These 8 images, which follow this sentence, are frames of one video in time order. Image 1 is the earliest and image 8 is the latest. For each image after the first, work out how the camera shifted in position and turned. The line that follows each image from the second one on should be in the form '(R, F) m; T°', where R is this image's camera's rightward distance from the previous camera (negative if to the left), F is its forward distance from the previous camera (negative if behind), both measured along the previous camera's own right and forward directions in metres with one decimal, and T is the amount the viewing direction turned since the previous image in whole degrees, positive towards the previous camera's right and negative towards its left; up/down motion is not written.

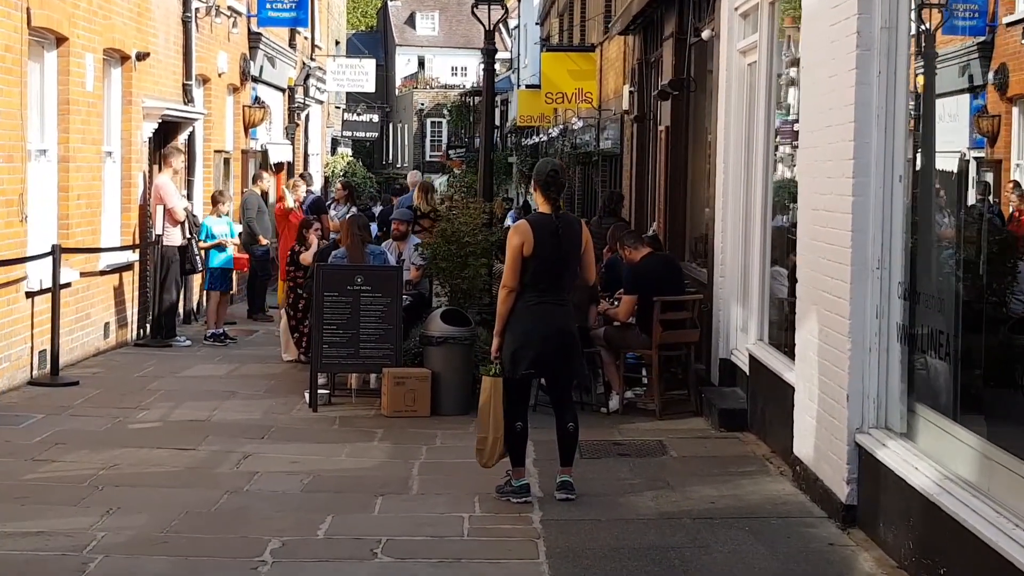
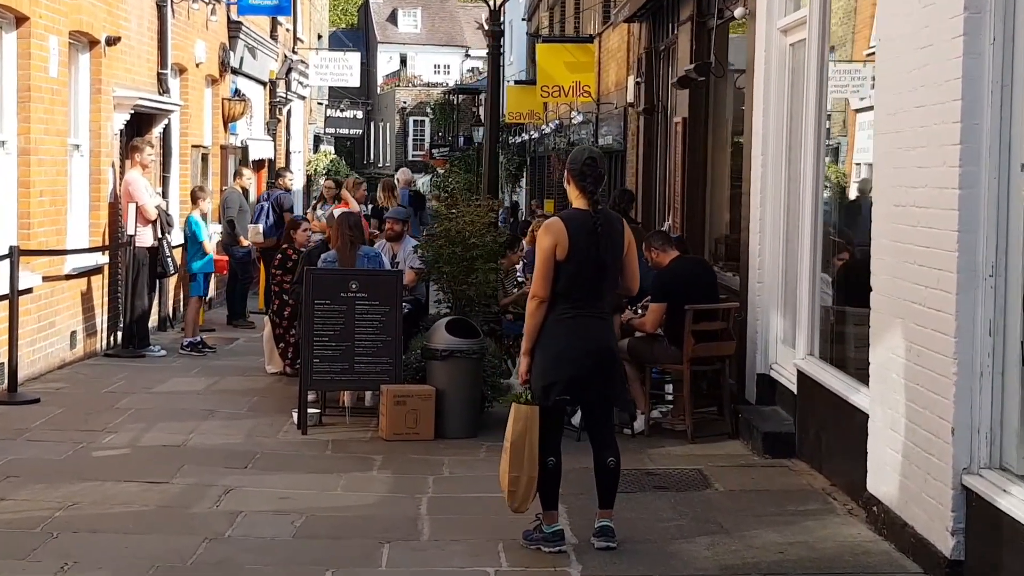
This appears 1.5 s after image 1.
(-0.2, +1.0) m; +1°
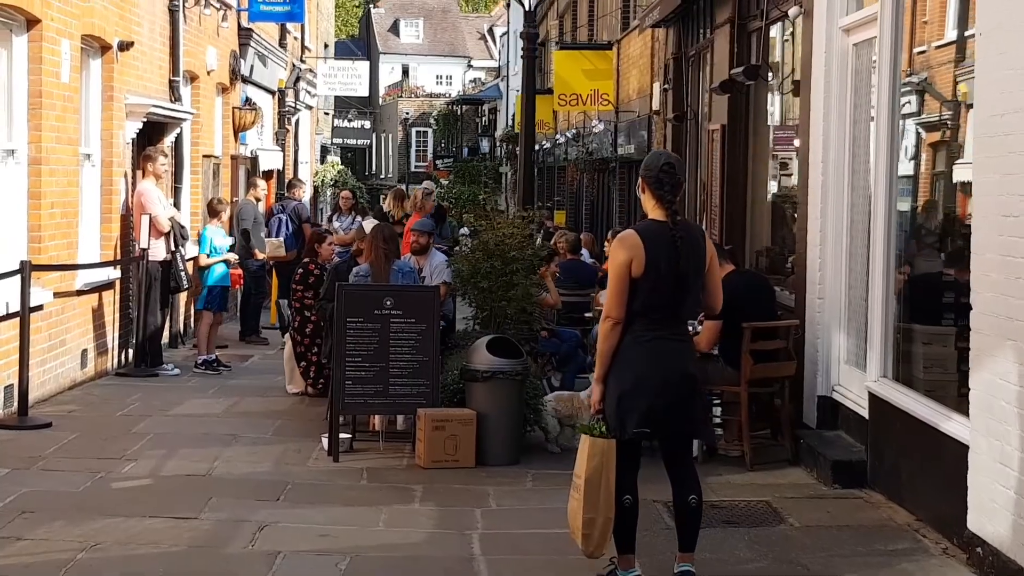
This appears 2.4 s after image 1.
(-0.3, +0.5) m; 0°
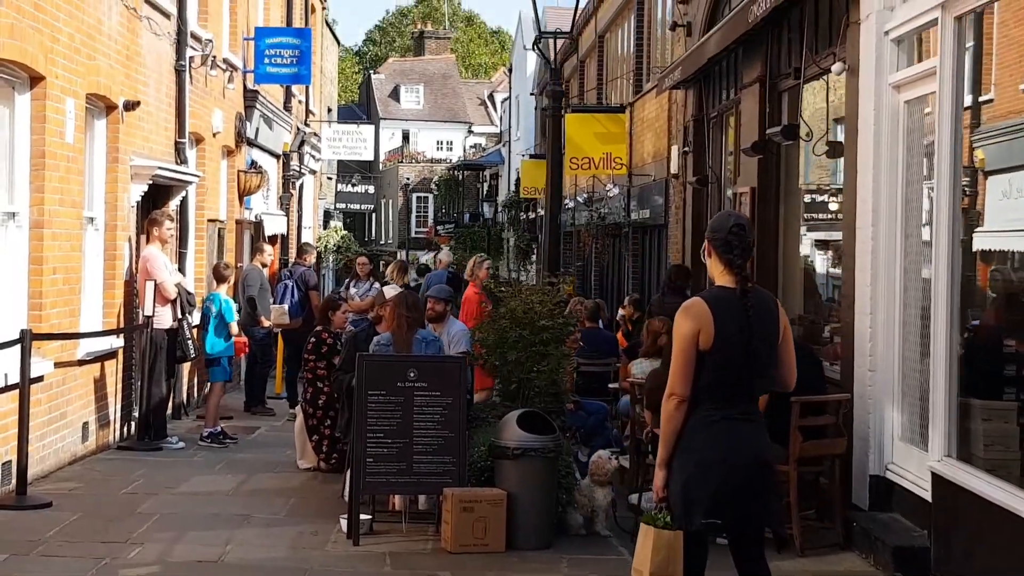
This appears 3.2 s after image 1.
(-0.2, +0.5) m; 0°
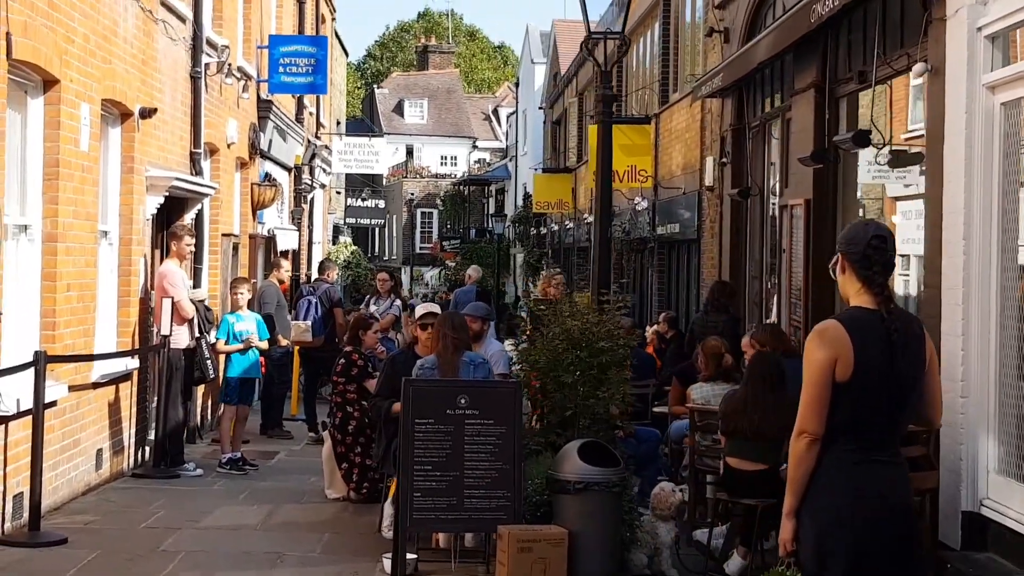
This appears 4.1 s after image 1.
(-0.3, +0.6) m; 0°
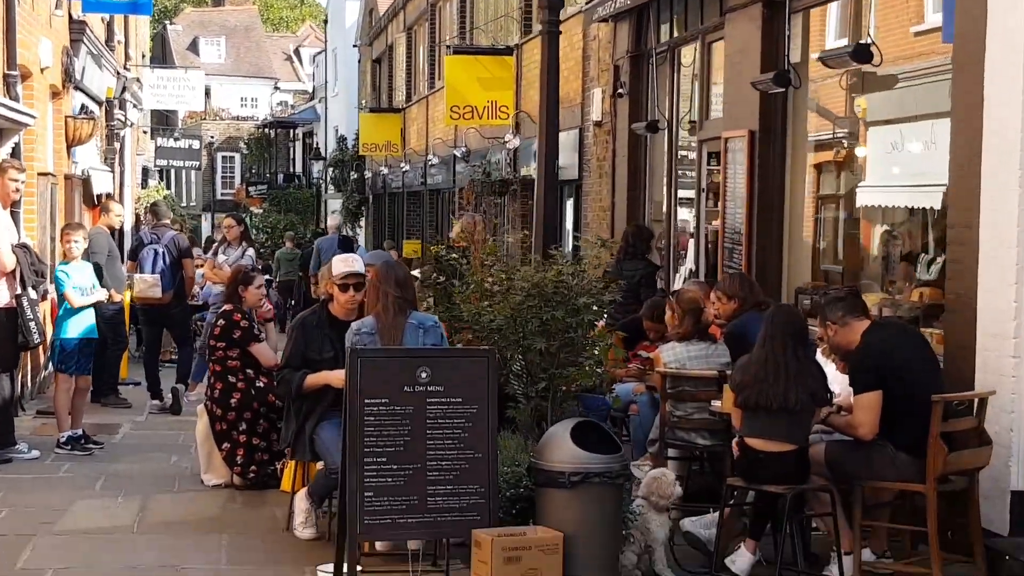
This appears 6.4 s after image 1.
(-0.7, +1.5) m; +8°
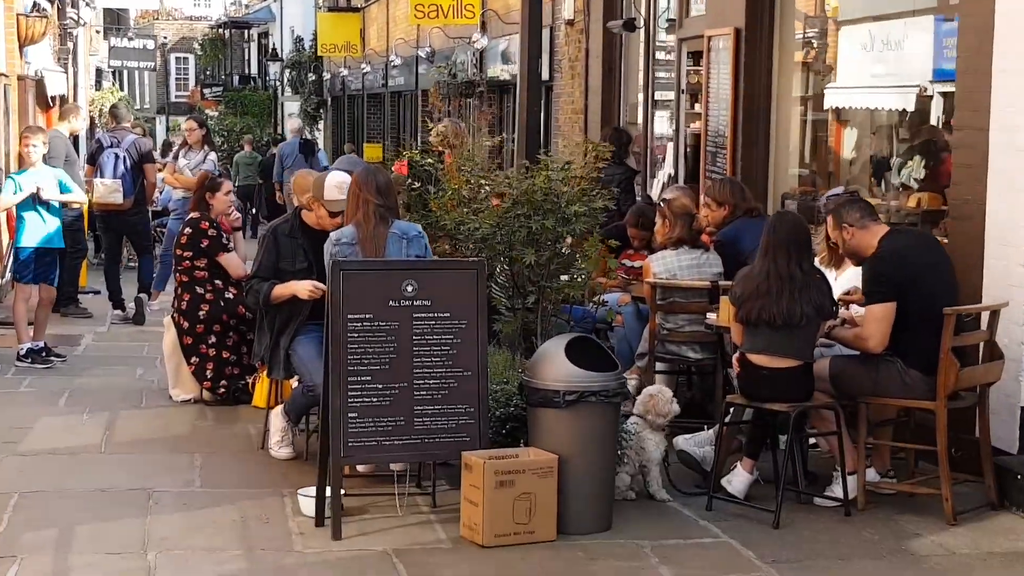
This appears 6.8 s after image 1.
(-0.1, +0.3) m; +2°
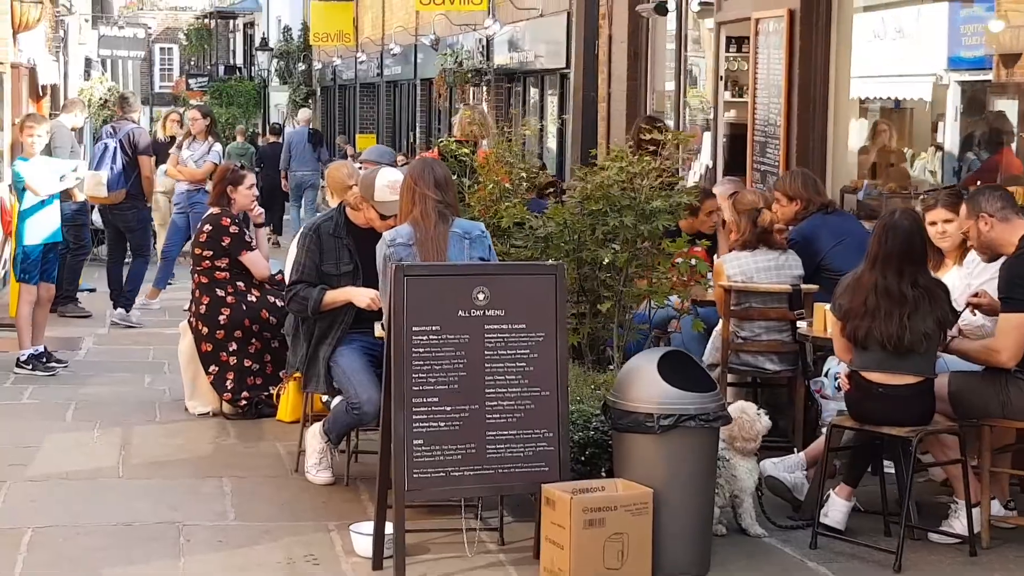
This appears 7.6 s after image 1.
(-0.3, +0.7) m; +1°
